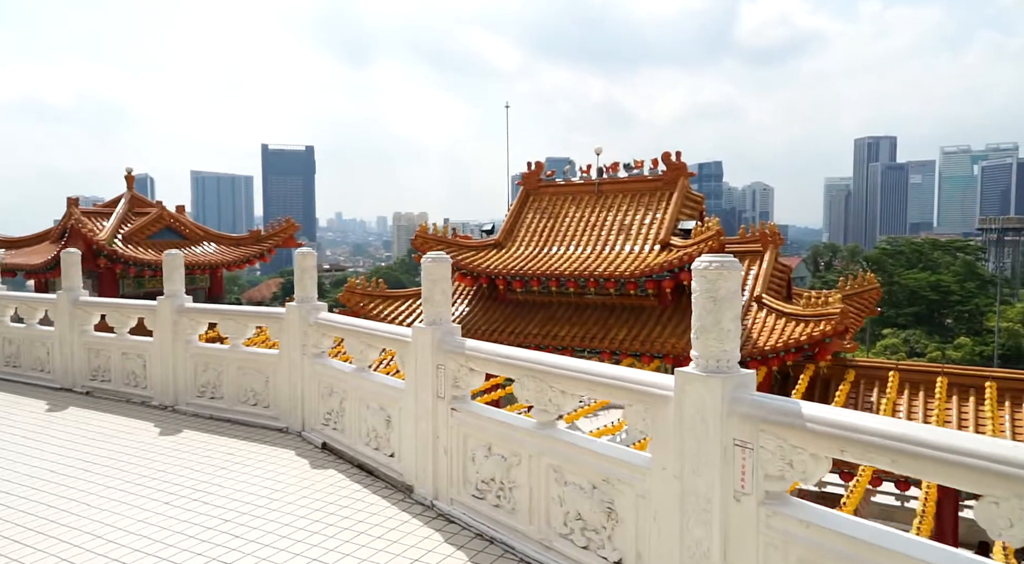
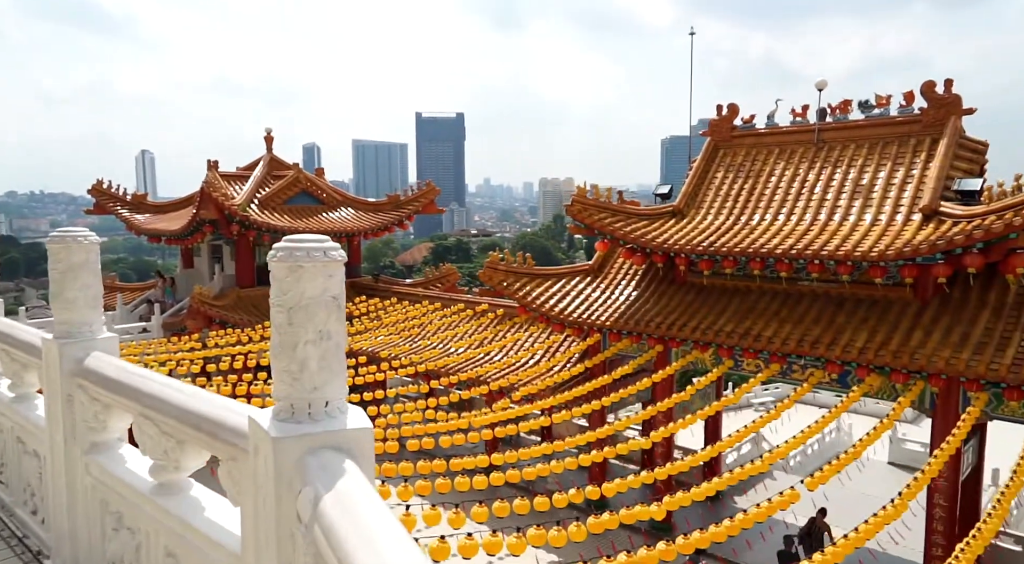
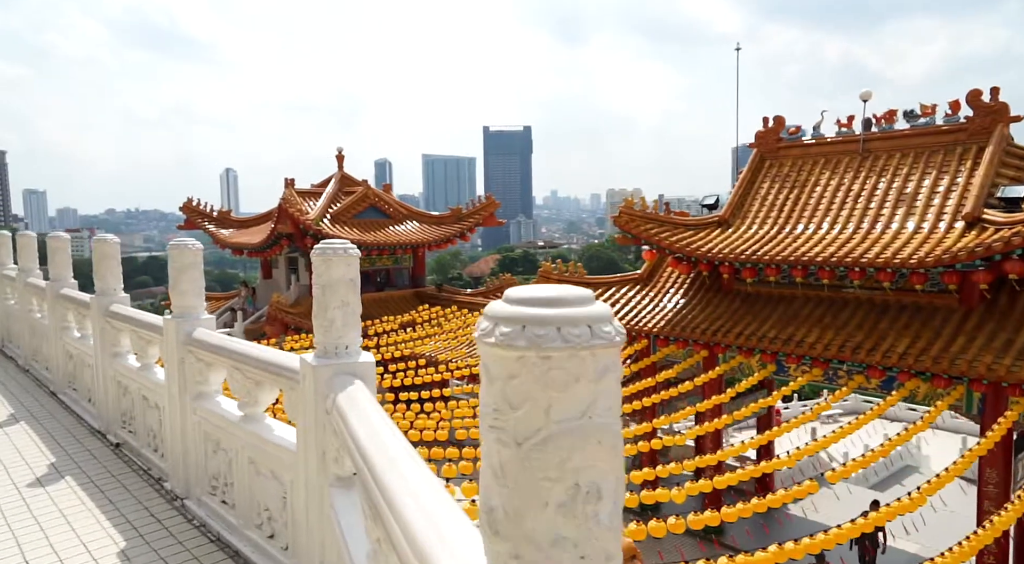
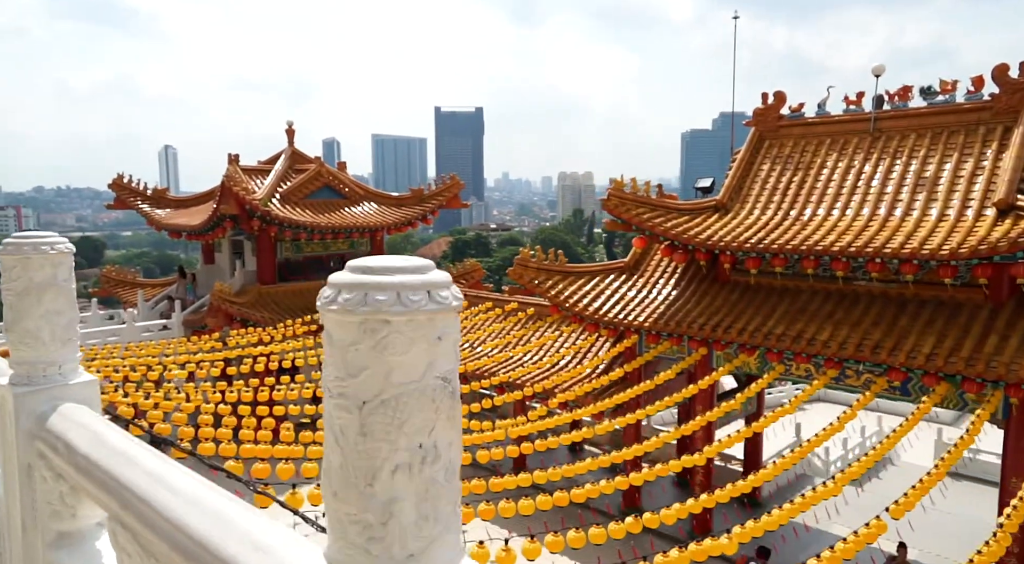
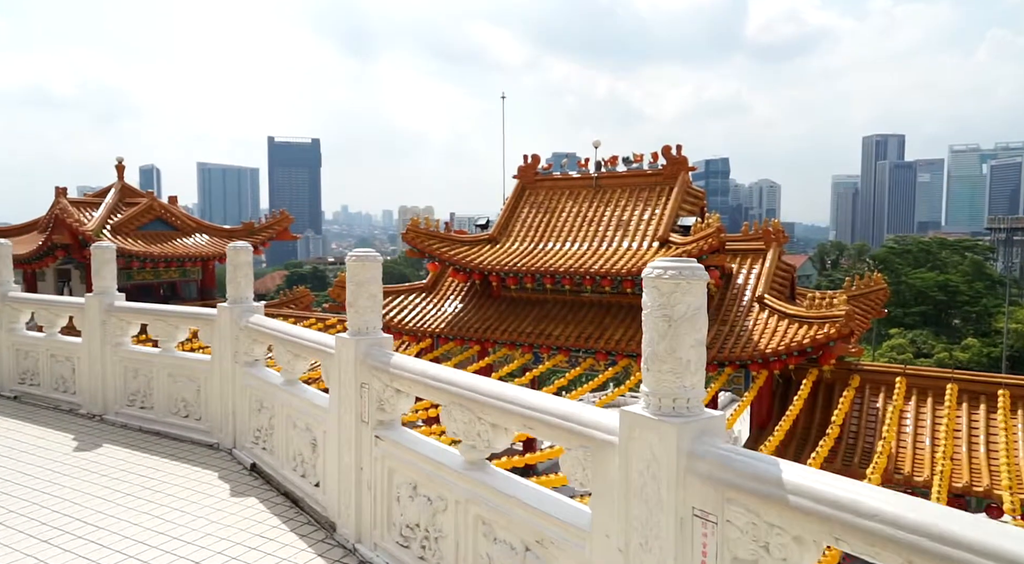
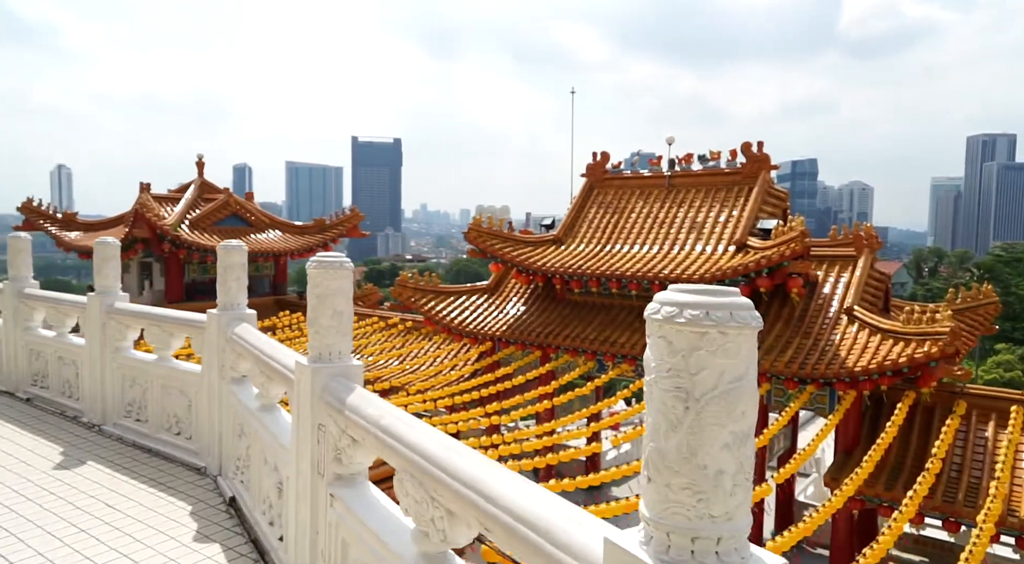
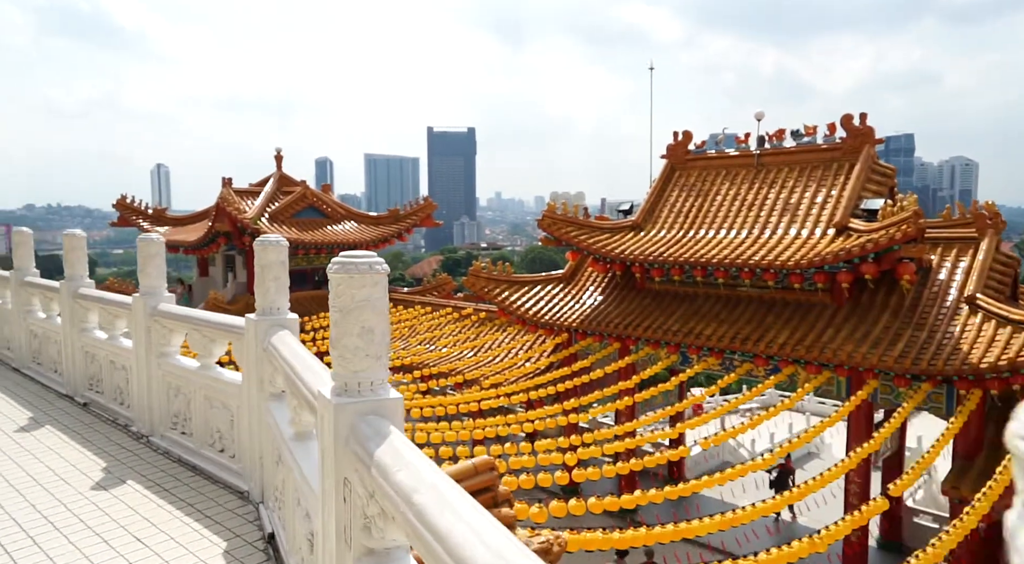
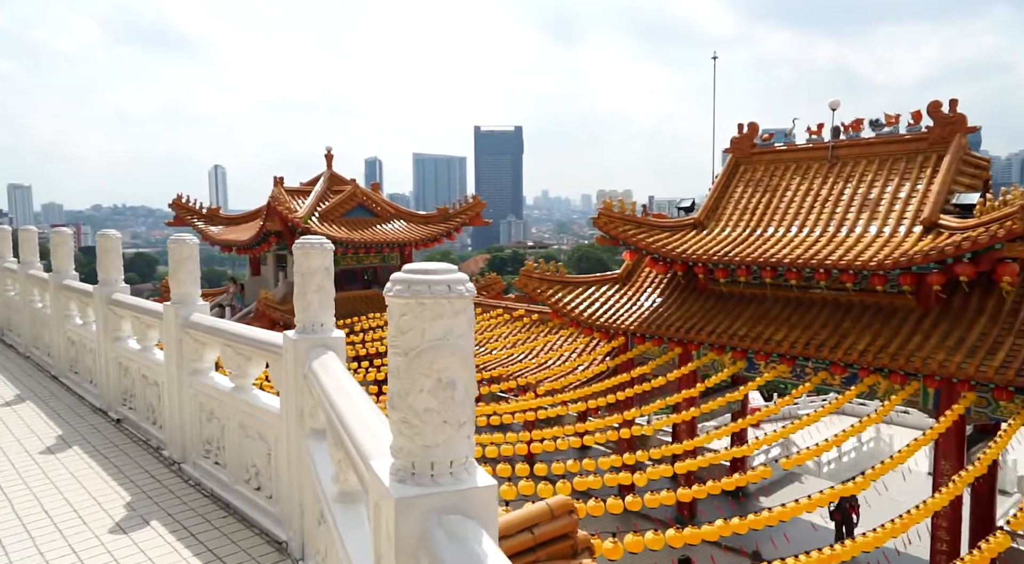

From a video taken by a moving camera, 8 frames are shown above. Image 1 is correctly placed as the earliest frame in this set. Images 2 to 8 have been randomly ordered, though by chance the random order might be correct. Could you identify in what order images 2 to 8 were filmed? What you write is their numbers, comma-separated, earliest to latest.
5, 6, 7, 8, 3, 2, 4
